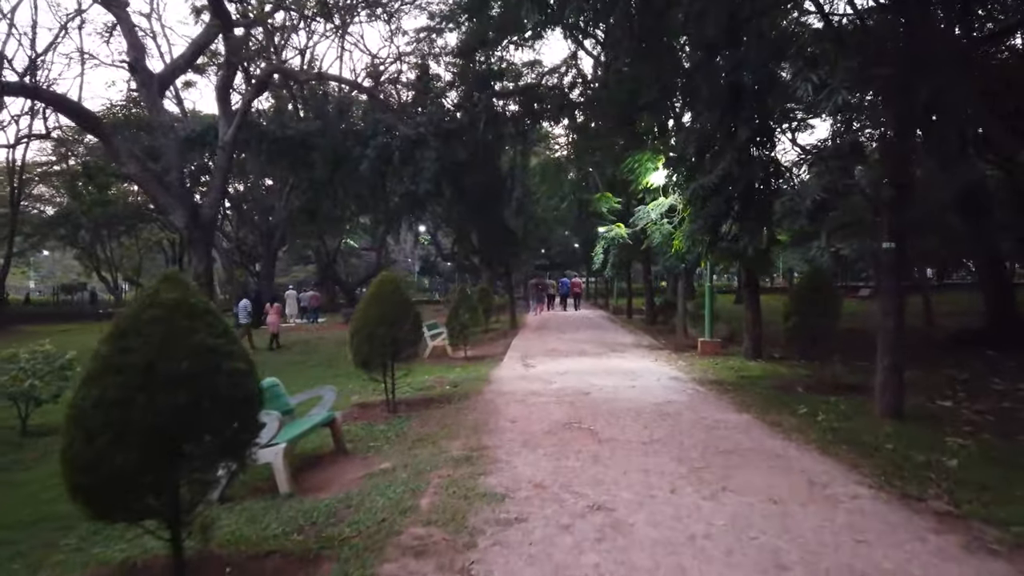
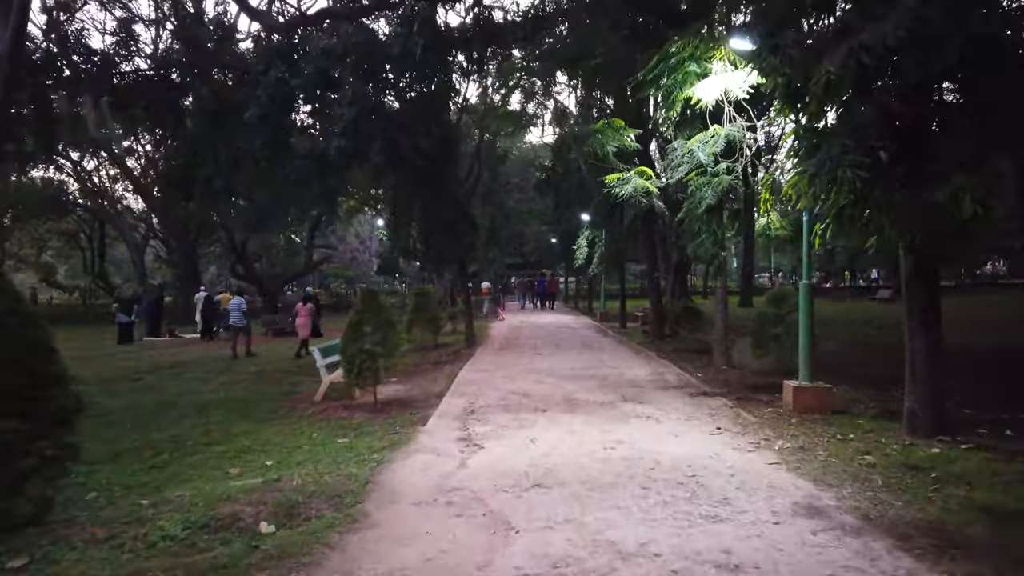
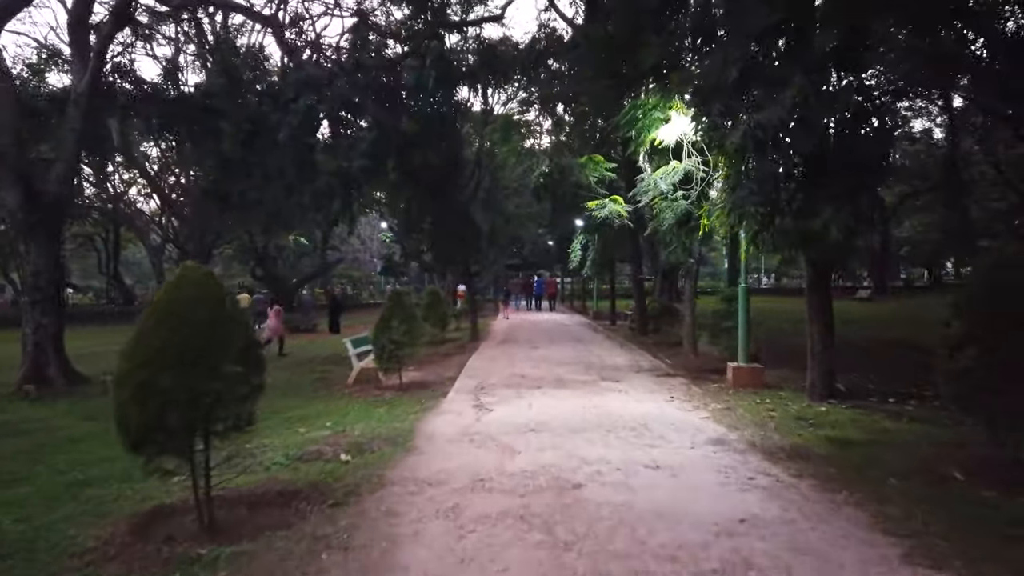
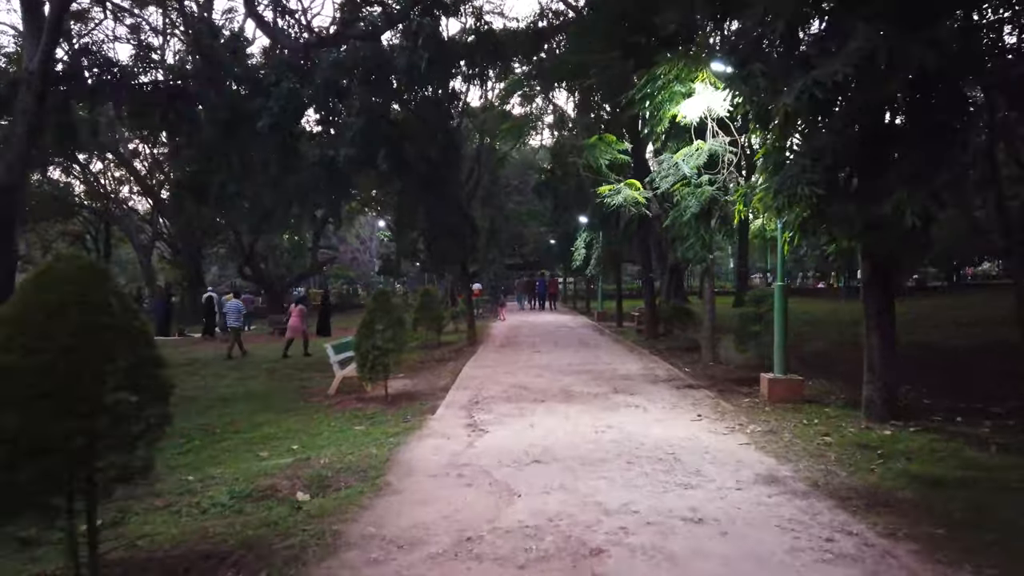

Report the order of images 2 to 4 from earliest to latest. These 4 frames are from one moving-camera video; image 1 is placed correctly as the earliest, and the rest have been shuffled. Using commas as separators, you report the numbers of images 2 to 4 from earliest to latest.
3, 4, 2
